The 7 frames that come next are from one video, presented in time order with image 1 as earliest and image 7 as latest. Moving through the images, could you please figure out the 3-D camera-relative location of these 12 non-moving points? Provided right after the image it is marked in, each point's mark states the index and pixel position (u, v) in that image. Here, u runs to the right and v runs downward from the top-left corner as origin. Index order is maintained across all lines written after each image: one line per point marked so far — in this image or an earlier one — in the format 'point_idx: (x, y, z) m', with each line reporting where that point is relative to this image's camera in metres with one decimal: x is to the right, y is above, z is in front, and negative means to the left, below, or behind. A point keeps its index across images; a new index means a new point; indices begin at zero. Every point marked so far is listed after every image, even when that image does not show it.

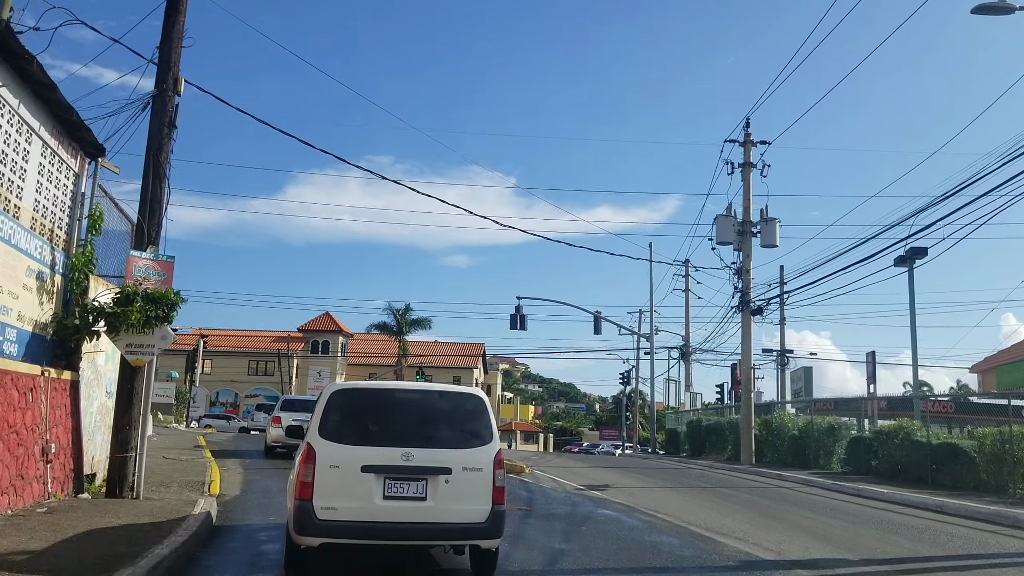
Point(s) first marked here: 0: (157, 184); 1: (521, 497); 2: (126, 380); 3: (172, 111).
0: (-5.6, +1.6, +13.3) m
1: (+0.2, -4.1, +16.3) m
2: (-5.8, -1.4, +12.6) m
3: (-5.5, +2.9, +13.6) m
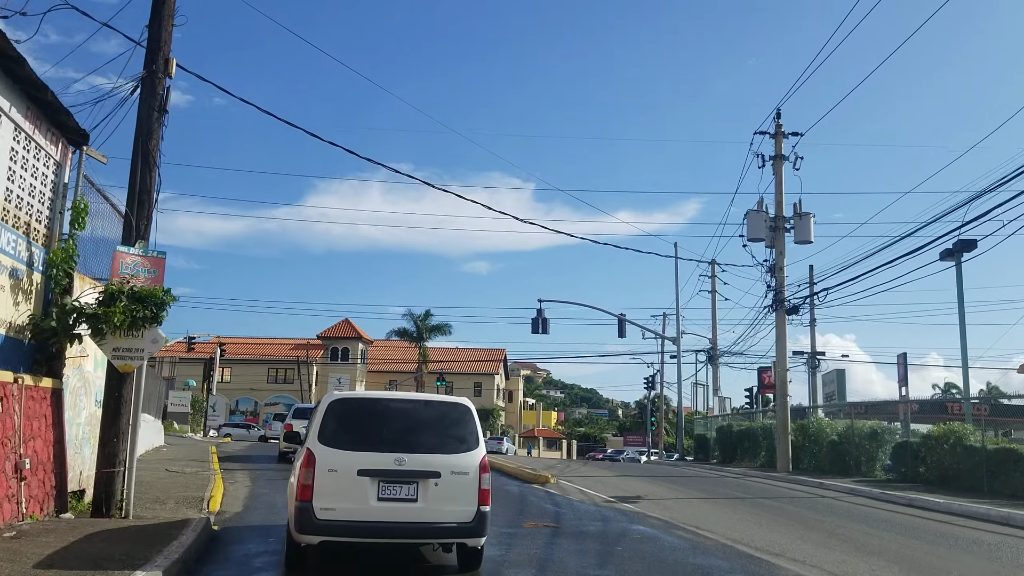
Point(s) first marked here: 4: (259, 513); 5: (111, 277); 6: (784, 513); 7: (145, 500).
0: (-5.3, +1.7, +12.2) m
1: (+0.6, -4.0, +15.0) m
2: (-5.5, -1.4, +11.5) m
3: (-5.2, +2.9, +12.5) m
4: (-4.2, -3.7, +14.1) m
5: (-5.5, +0.1, +11.5) m
6: (+5.6, -4.6, +17.1) m
7: (-5.9, -3.4, +13.5) m
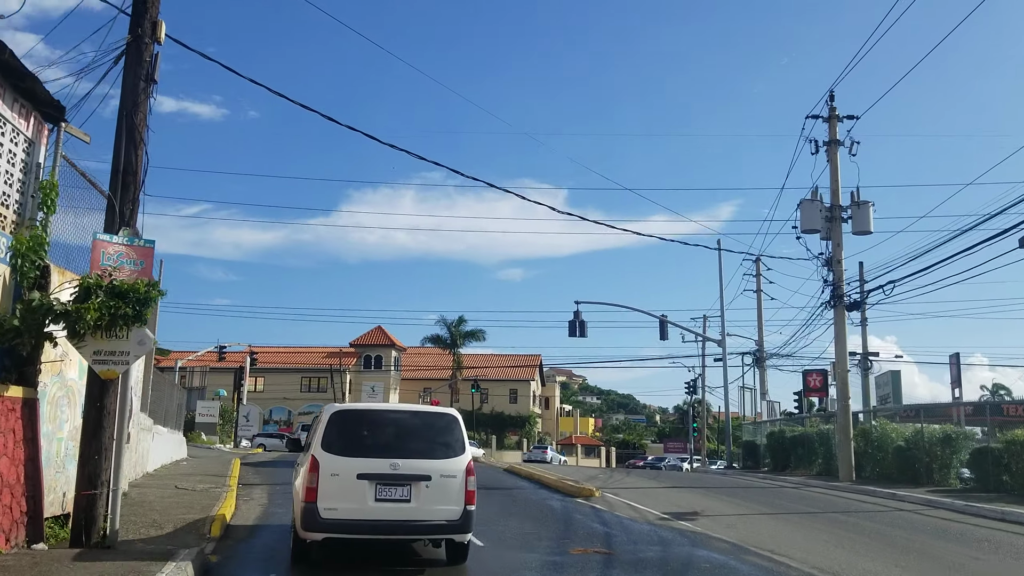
0: (-4.8, +1.7, +10.6) m
1: (+1.3, -3.9, +13.2) m
2: (-5.0, -1.3, +9.9) m
3: (-4.7, +3.0, +11.0) m
4: (-3.6, -3.7, +12.4) m
5: (-5.0, +0.2, +10.0) m
6: (+6.3, -4.4, +15.1) m
7: (-5.2, -3.3, +11.9) m
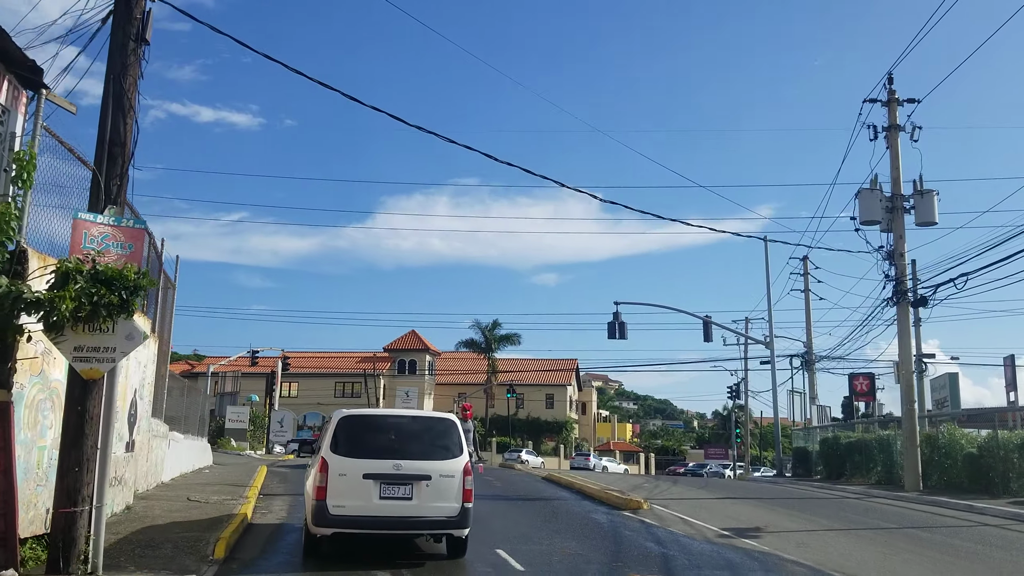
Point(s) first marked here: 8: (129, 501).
0: (-4.3, +1.9, +9.3) m
1: (+1.9, -3.7, +11.6) m
2: (-4.5, -1.2, +8.6) m
3: (-4.2, +3.1, +9.7) m
4: (-3.0, -3.5, +11.0) m
5: (-4.6, +0.4, +8.7) m
6: (+7.0, -4.2, +13.3) m
7: (-4.7, -3.2, +10.6) m
8: (-5.8, -3.2, +12.8) m
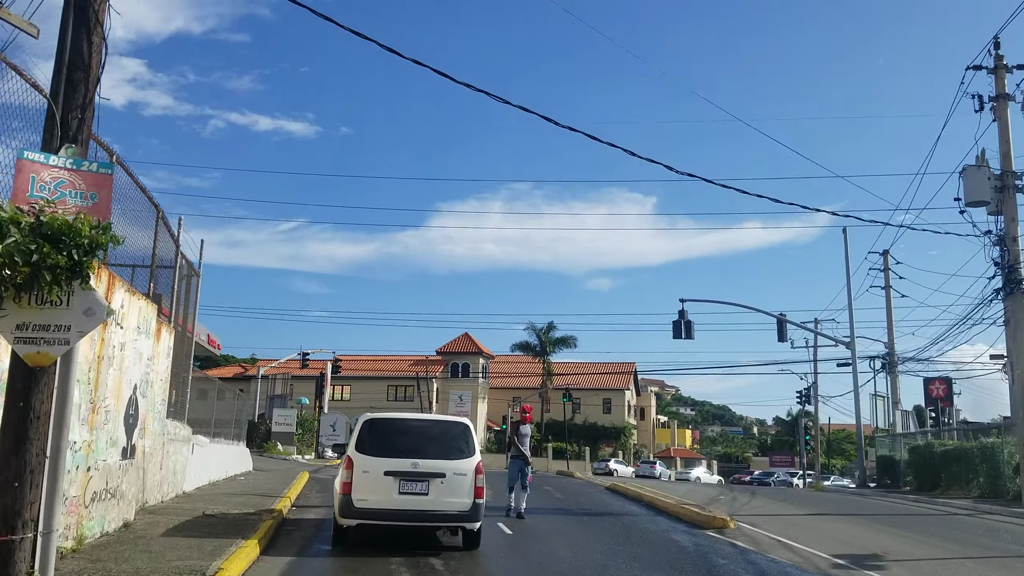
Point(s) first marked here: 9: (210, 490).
0: (-3.7, +2.2, +7.3) m
1: (+2.7, -3.3, +9.2) m
2: (-3.9, -0.8, +6.6) m
3: (-3.6, +3.4, +7.7) m
4: (-2.2, -3.2, +8.9) m
5: (-4.0, +0.7, +6.7) m
6: (+7.9, -3.8, +10.5) m
7: (-4.0, -2.9, +8.6) m
8: (-4.9, -2.9, +10.8) m
9: (-6.0, -4.0, +16.6) m
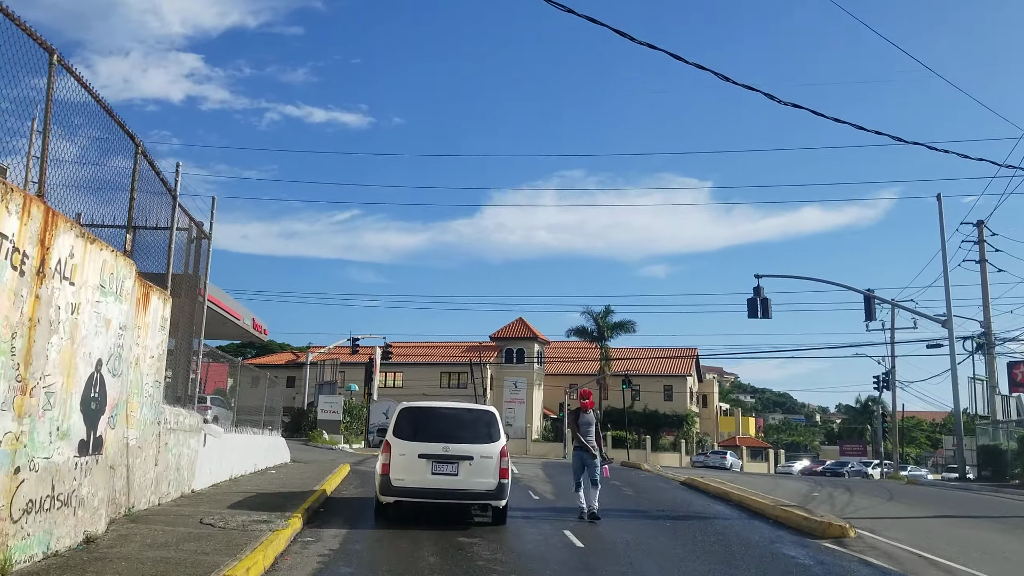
0: (-3.2, +2.7, +4.8) m
1: (+3.4, -2.8, +6.3) m
2: (-3.4, -0.4, +4.1) m
3: (-3.1, +3.9, +5.1) m
4: (-1.6, -2.7, +6.3) m
5: (-3.5, +1.2, +4.2) m
6: (+8.6, -3.2, +7.3) m
7: (-3.4, -2.4, +6.1) m
8: (-4.2, -2.4, +8.4) m
9: (-4.8, -3.4, +14.3) m
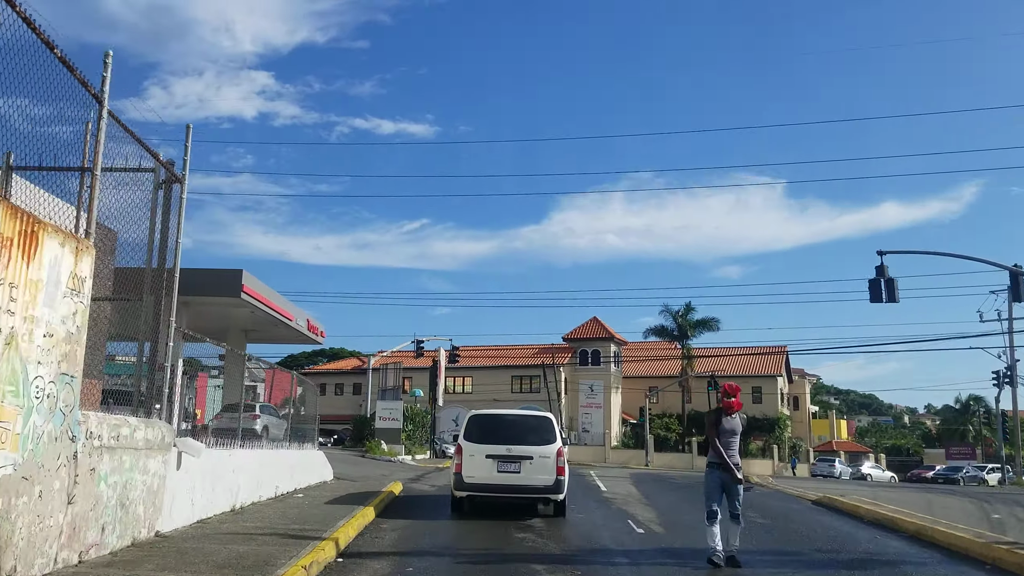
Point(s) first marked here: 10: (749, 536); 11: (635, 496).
0: (-3.0, +3.2, +0.8) m
1: (+3.8, -2.0, +1.7) m
2: (-3.2, +0.2, +0.2) m
3: (-2.9, +4.5, +1.2) m
4: (-1.1, -2.1, +2.2) m
5: (-3.3, +1.7, +0.2) m
6: (+9.2, -2.3, +2.3) m
7: (-2.9, -1.8, +2.1) m
8: (-3.5, -1.9, +4.5) m
9: (-3.6, -2.9, +10.4) m
10: (+3.2, -3.4, +11.4) m
11: (+2.7, -4.6, +18.4) m
